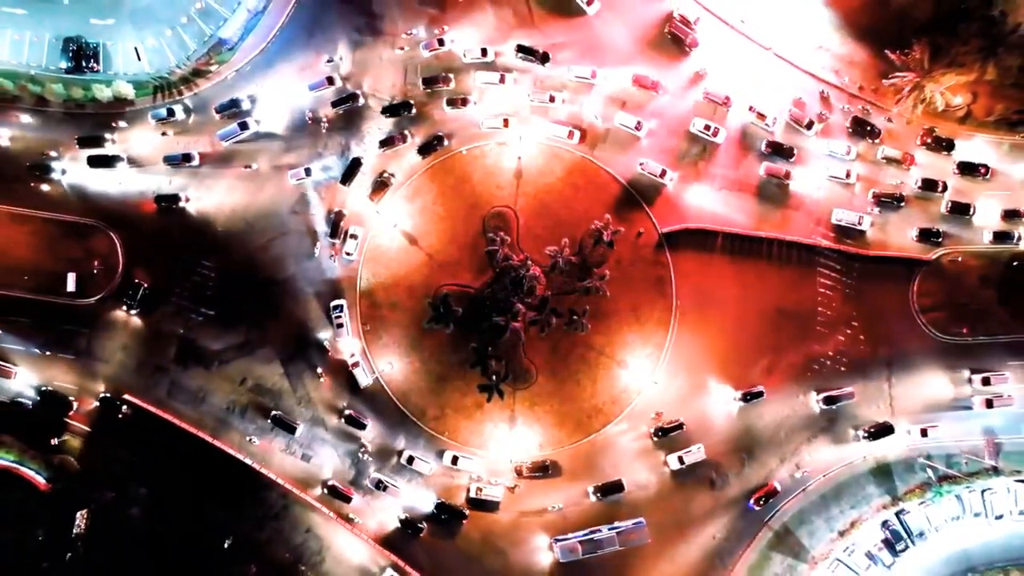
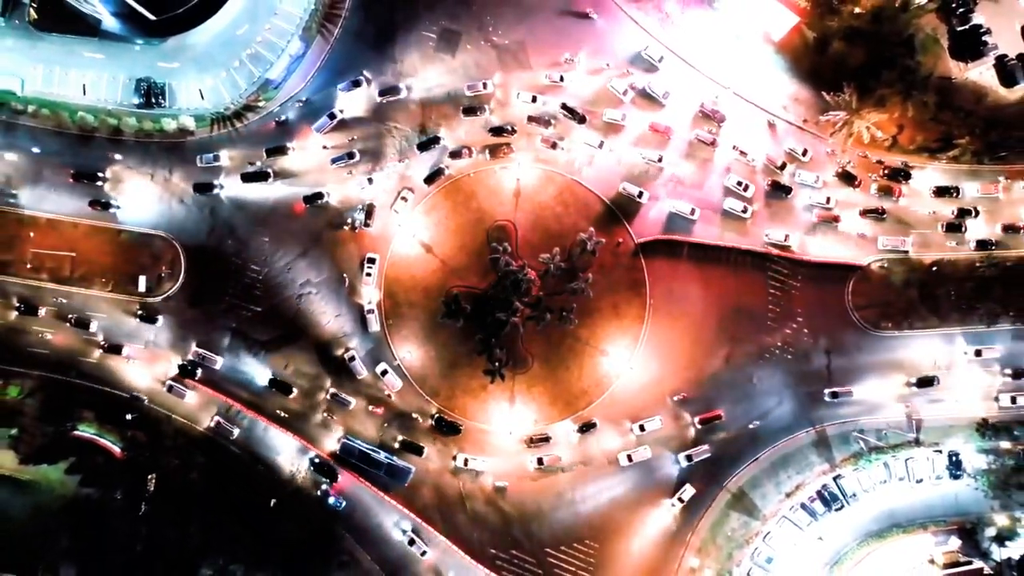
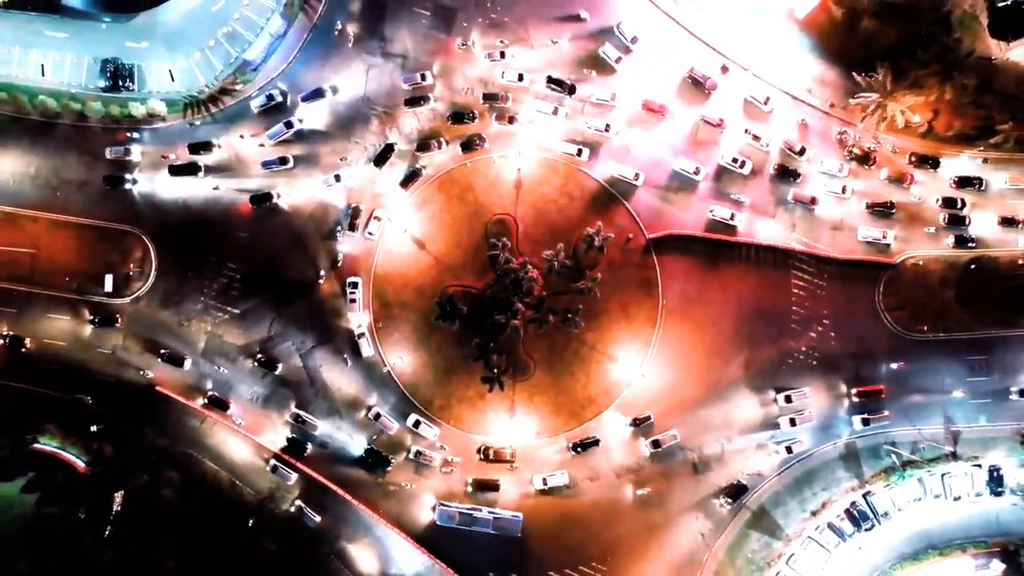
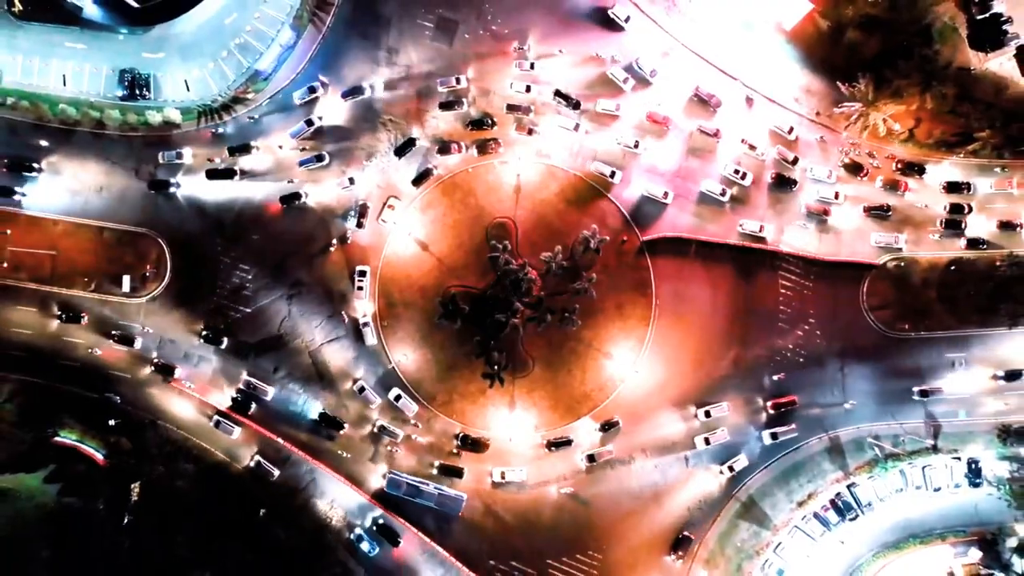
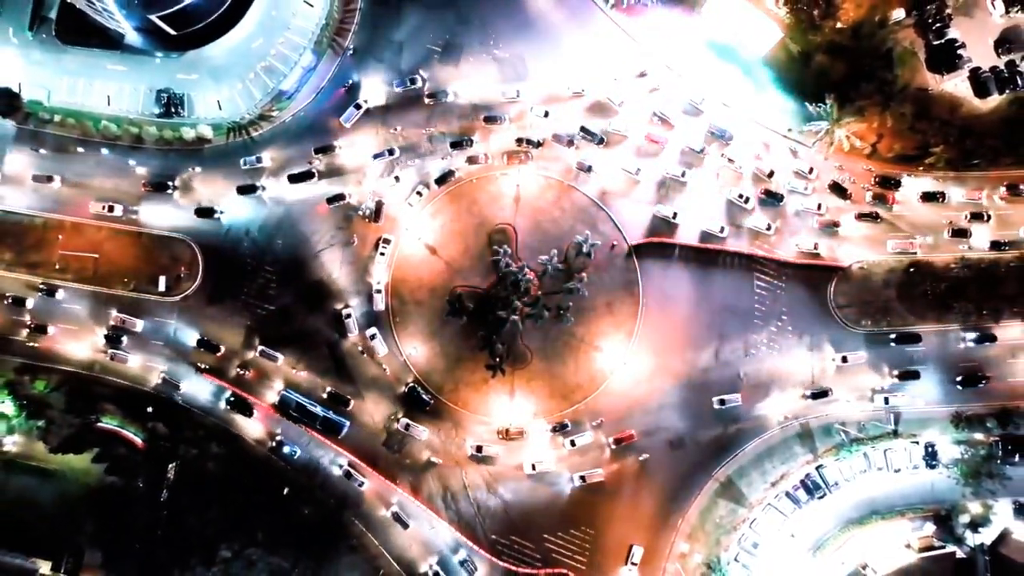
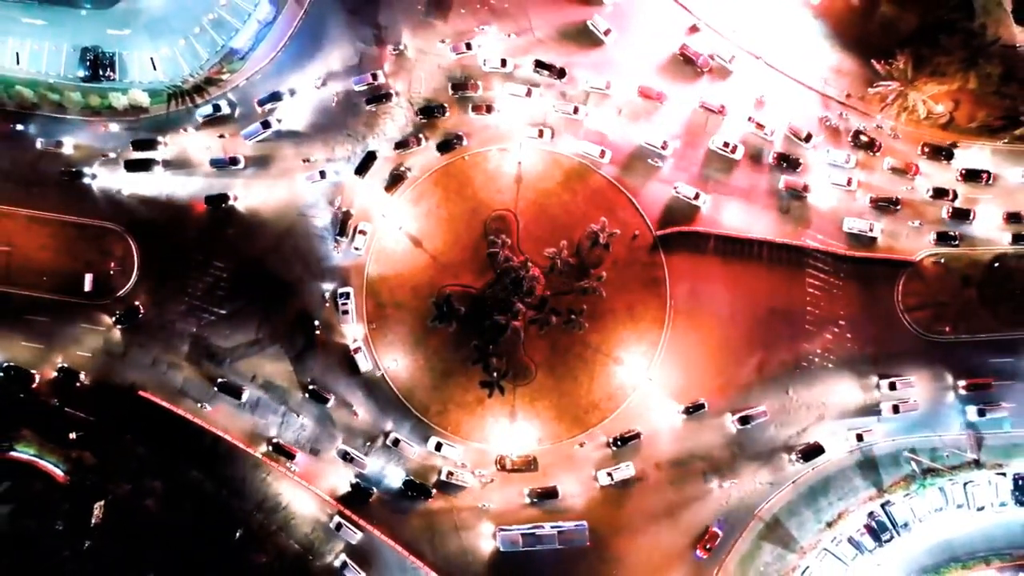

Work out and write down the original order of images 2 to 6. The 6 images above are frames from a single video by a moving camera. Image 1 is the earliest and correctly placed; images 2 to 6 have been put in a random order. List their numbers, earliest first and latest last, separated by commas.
6, 3, 4, 2, 5
